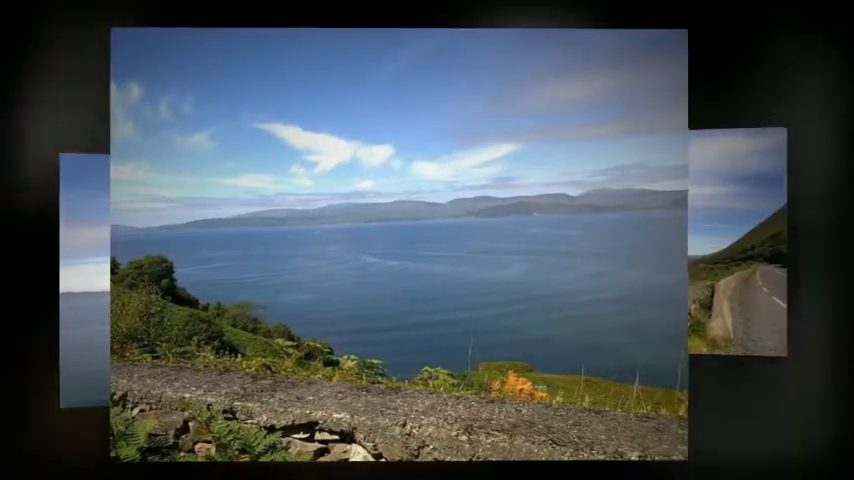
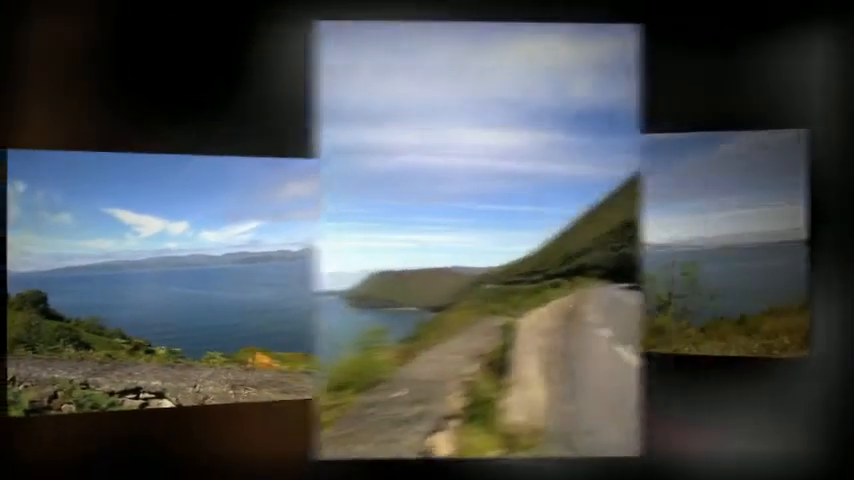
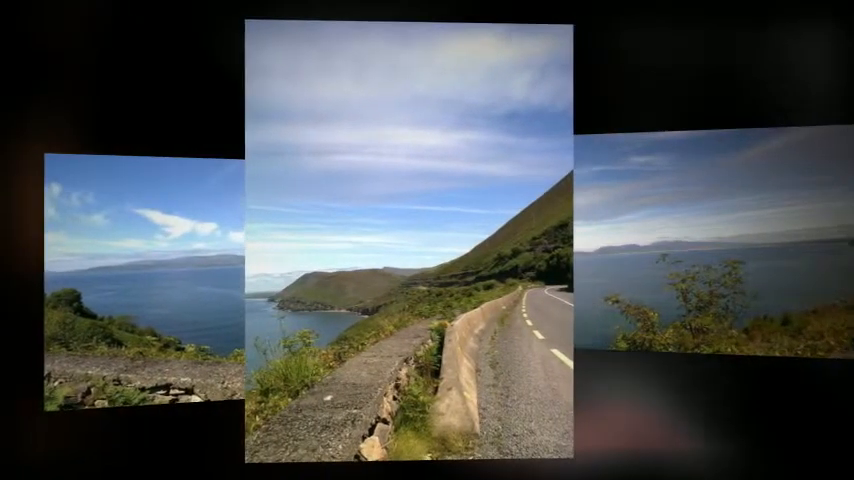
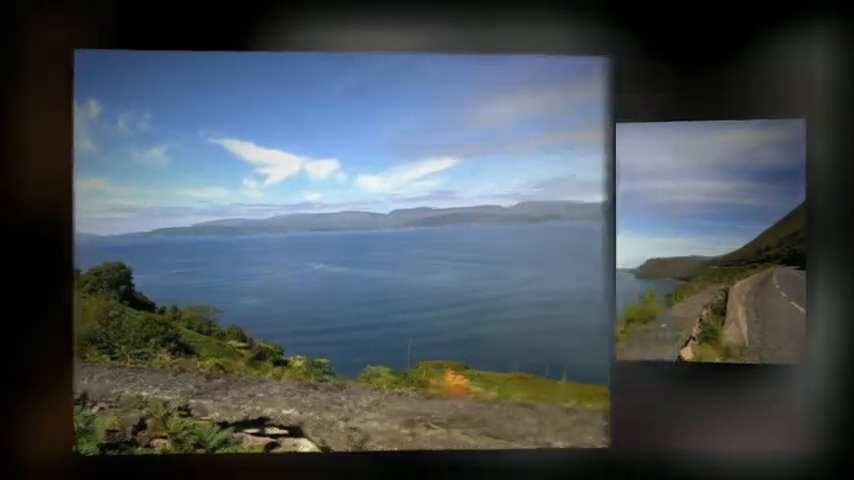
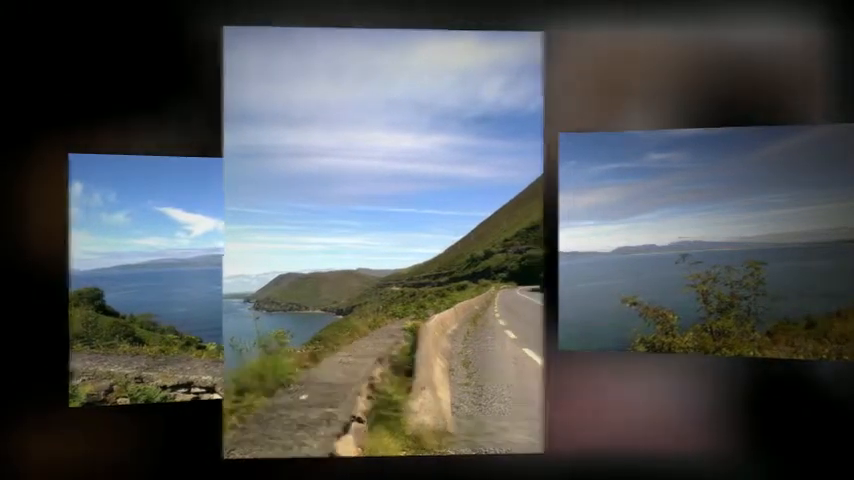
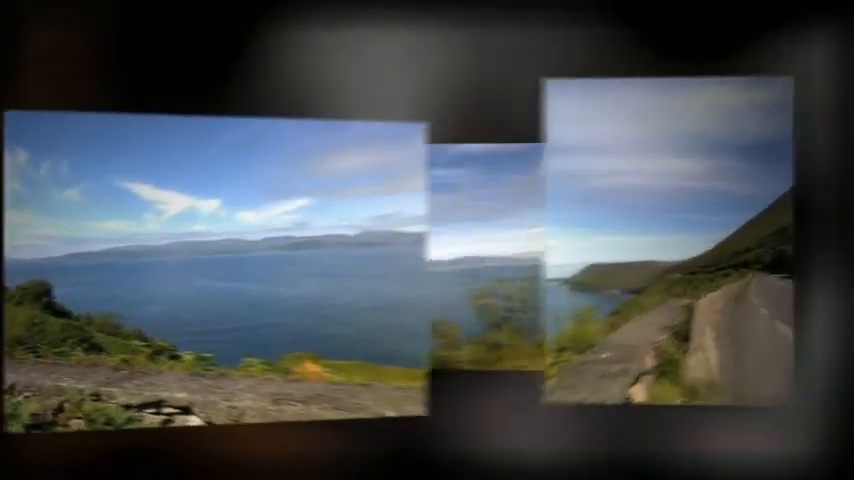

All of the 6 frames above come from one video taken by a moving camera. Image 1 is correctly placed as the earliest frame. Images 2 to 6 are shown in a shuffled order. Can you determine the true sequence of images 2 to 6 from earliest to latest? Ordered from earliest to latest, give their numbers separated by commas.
4, 6, 2, 3, 5
